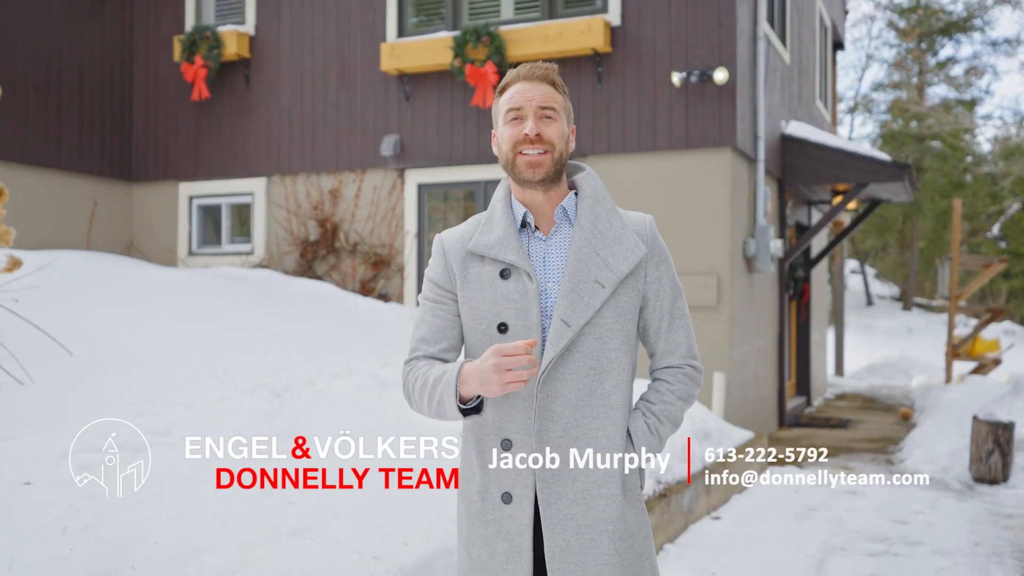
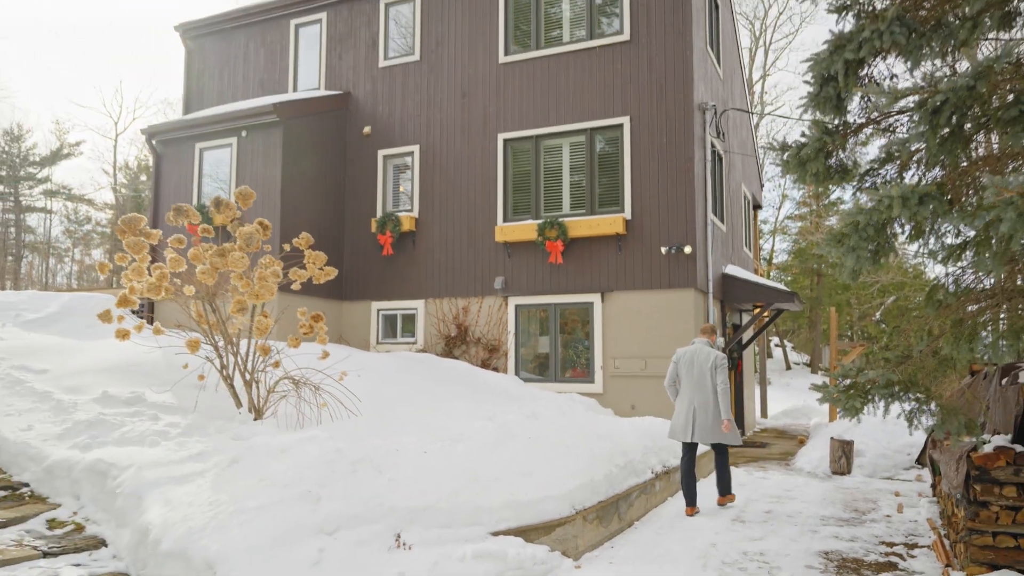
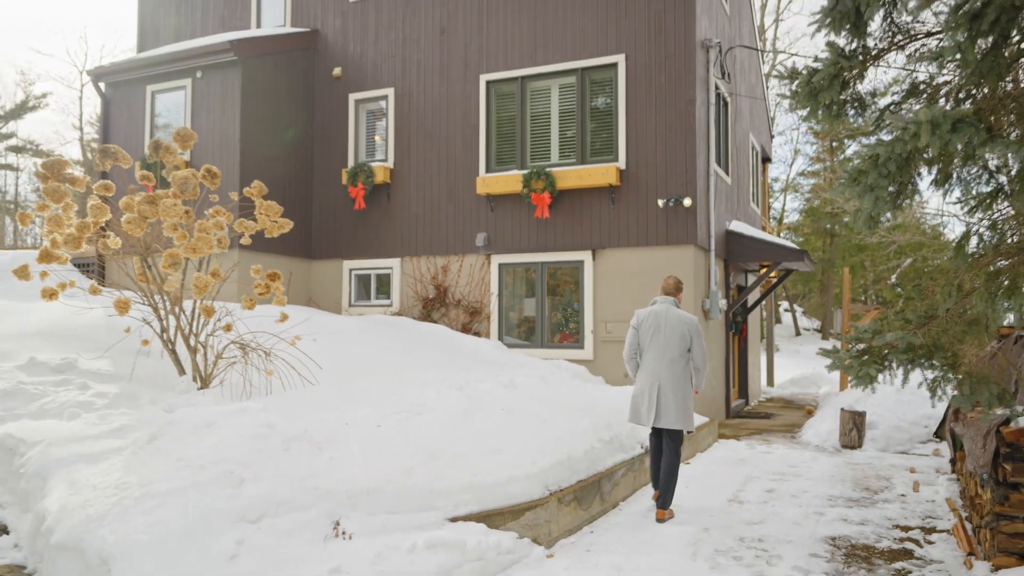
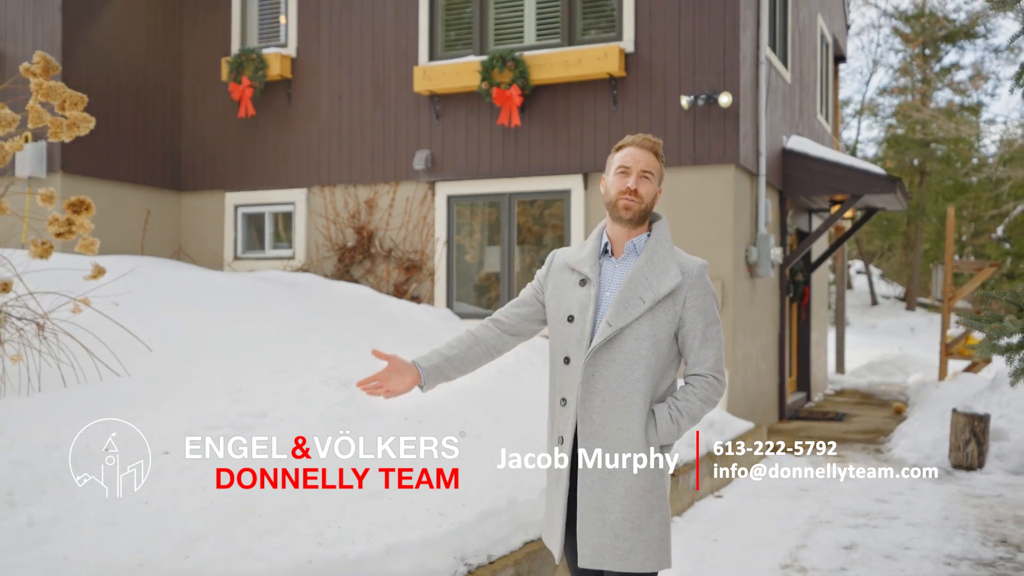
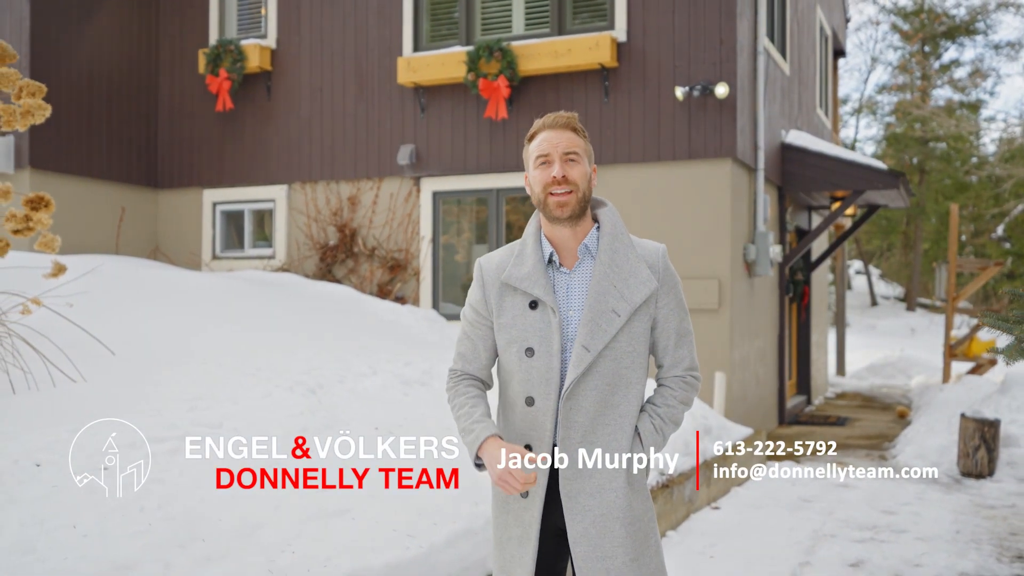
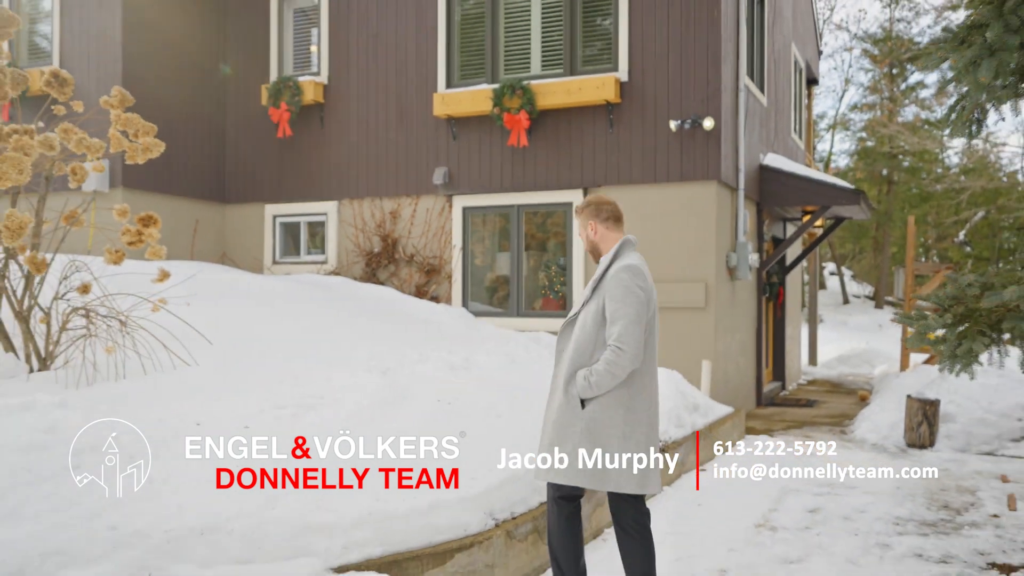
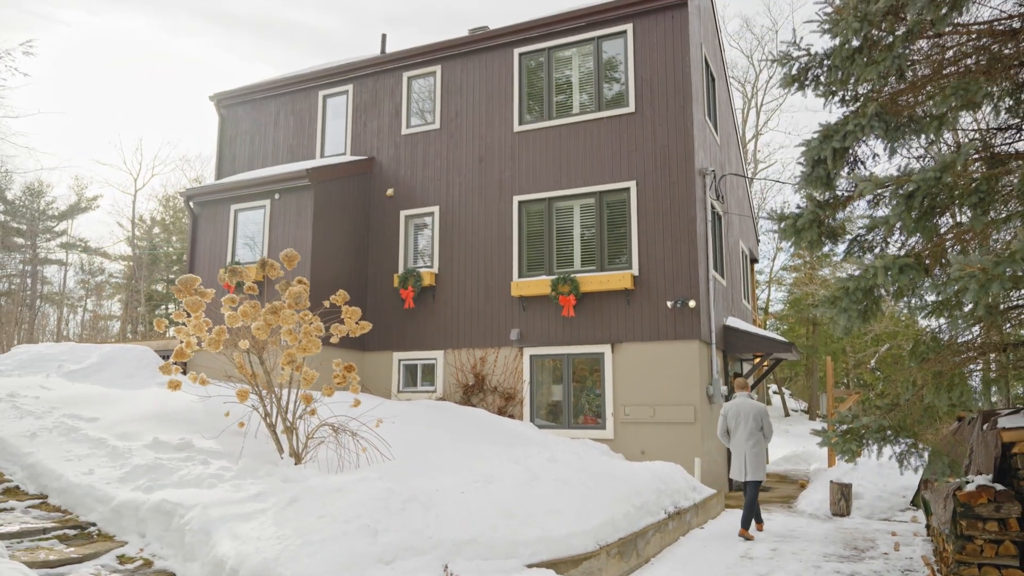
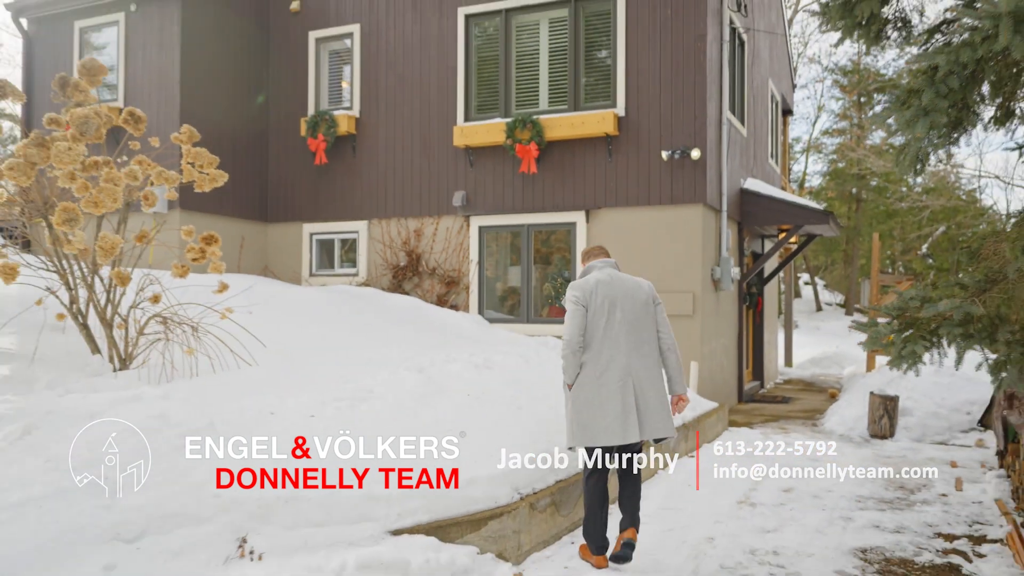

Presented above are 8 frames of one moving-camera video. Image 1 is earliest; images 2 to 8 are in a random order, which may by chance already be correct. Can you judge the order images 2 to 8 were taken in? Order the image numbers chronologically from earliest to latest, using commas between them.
5, 4, 6, 8, 3, 2, 7
